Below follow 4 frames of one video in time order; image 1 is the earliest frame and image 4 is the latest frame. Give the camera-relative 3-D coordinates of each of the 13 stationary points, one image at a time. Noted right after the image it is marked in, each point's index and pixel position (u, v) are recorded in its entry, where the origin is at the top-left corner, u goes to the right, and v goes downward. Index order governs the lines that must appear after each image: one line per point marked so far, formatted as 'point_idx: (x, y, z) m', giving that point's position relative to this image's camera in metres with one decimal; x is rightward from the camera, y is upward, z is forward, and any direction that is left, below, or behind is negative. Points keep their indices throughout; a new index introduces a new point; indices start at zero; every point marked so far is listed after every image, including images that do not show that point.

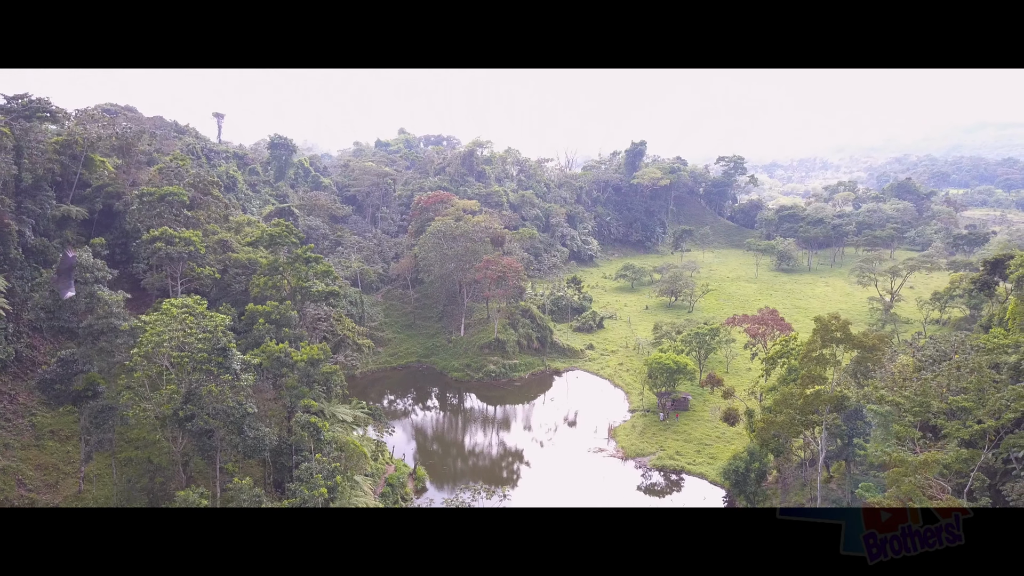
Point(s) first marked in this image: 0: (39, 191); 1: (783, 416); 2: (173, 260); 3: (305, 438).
0: (-13.9, +2.9, +14.8) m
1: (+6.7, -3.1, +12.3) m
2: (-9.3, +0.8, +13.9) m
3: (-4.5, -3.2, +11.3) m
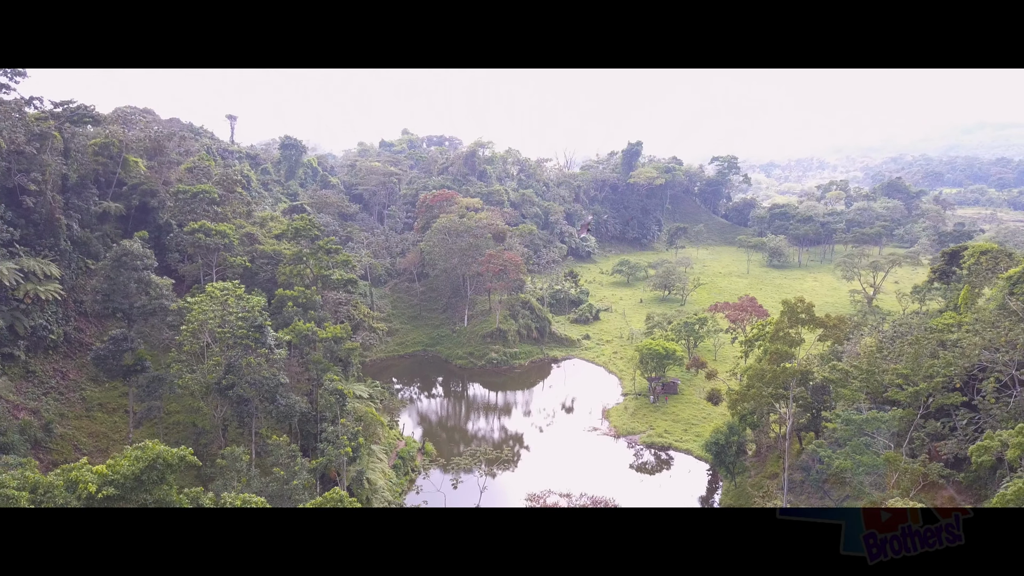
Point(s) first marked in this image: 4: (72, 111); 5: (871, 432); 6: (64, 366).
0: (-13.9, +3.2, +16.3) m
1: (+6.7, -2.8, +13.8) m
2: (-9.3, +1.2, +15.4) m
3: (-4.5, -2.8, +12.8) m
4: (-15.1, +6.1, +17.3) m
5: (+7.8, -3.1, +11.2) m
6: (-12.7, -2.2, +14.1) m
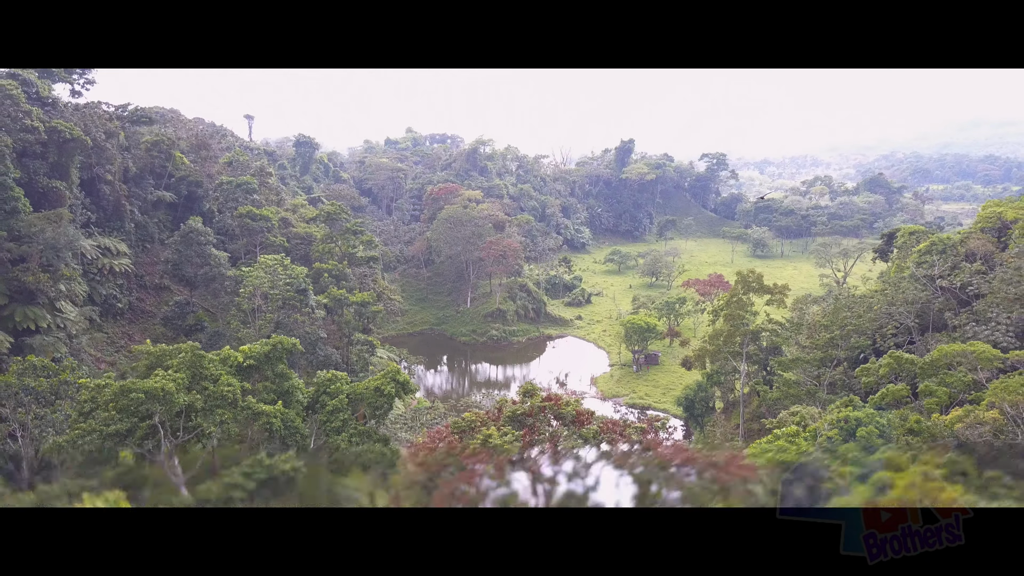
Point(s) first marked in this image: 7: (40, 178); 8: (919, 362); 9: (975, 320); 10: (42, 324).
0: (-13.9, +4.1, +18.9) m
1: (+6.6, -1.9, +16.4) m
2: (-9.3, +2.0, +18.0) m
3: (-4.6, -2.0, +15.4) m
4: (-15.1, +7.0, +19.8) m
5: (+7.8, -2.2, +13.8) m
6: (-12.7, -1.4, +16.7) m
7: (-13.7, +3.2, +14.6) m
8: (+8.2, -1.5, +10.2) m
9: (+10.9, -0.7, +11.9) m
10: (-12.1, -0.9, +12.9) m
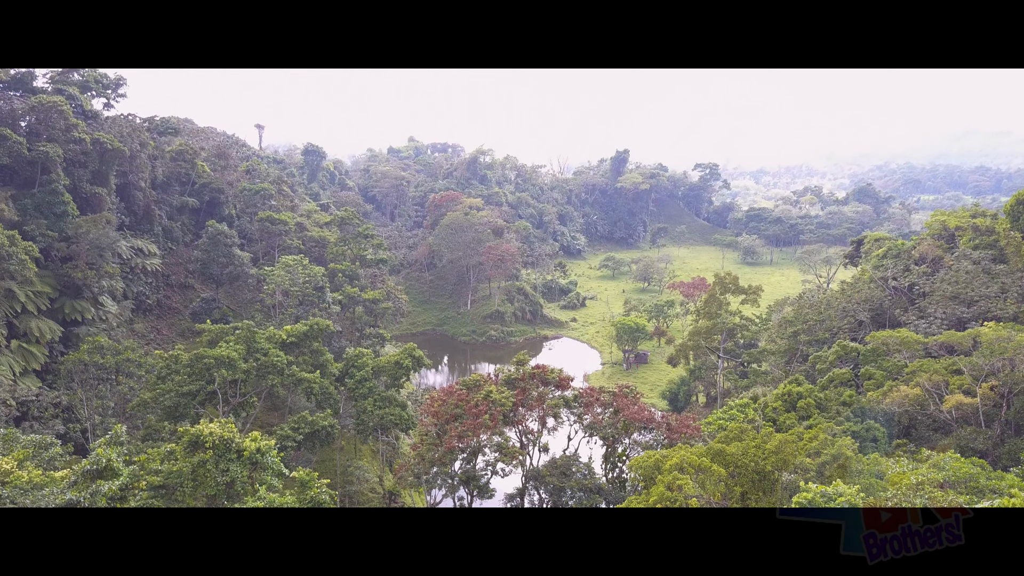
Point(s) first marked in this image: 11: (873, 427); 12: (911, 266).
0: (-14.0, +4.1, +20.4) m
1: (+6.5, -1.9, +17.9) m
2: (-9.4, +2.1, +19.5) m
3: (-4.7, -1.9, +16.8) m
4: (-15.2, +7.0, +21.4) m
5: (+7.7, -2.2, +15.3) m
6: (-12.8, -1.3, +18.2) m
7: (-13.8, +3.3, +16.1) m
8: (+8.2, -1.4, +11.7) m
9: (+10.9, -0.7, +13.4) m
10: (-12.1, -0.8, +14.4) m
11: (+6.6, -2.5, +9.1) m
12: (+12.2, +0.7, +15.3) m
